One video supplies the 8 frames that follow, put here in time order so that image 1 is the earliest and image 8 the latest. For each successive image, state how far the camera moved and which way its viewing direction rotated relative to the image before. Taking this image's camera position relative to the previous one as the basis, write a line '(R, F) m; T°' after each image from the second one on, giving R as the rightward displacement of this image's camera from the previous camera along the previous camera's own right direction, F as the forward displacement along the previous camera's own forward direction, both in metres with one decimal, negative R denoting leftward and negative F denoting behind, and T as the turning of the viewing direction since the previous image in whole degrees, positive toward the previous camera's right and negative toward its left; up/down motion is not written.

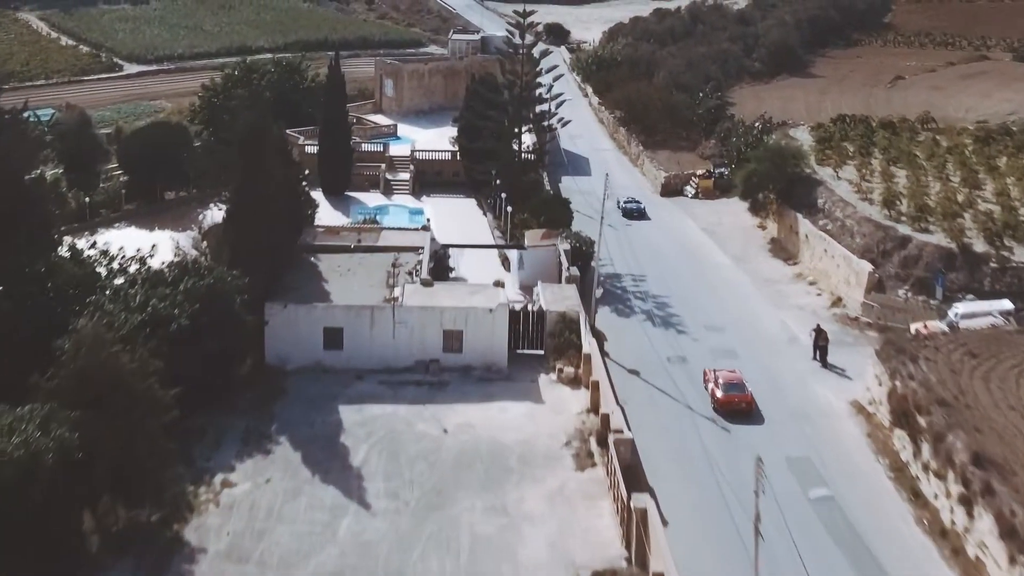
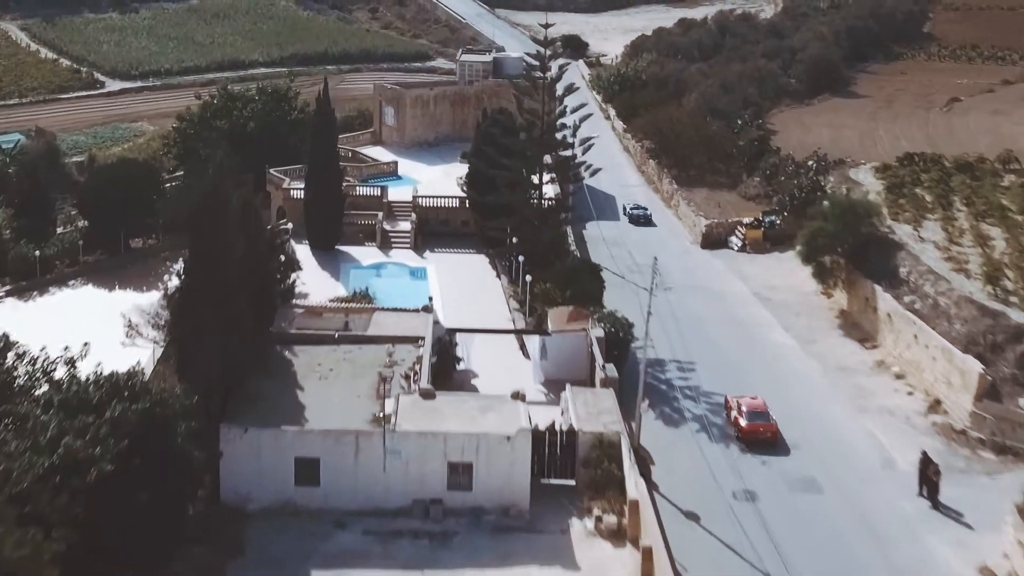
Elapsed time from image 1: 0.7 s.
(-0.2, +3.9) m; 0°
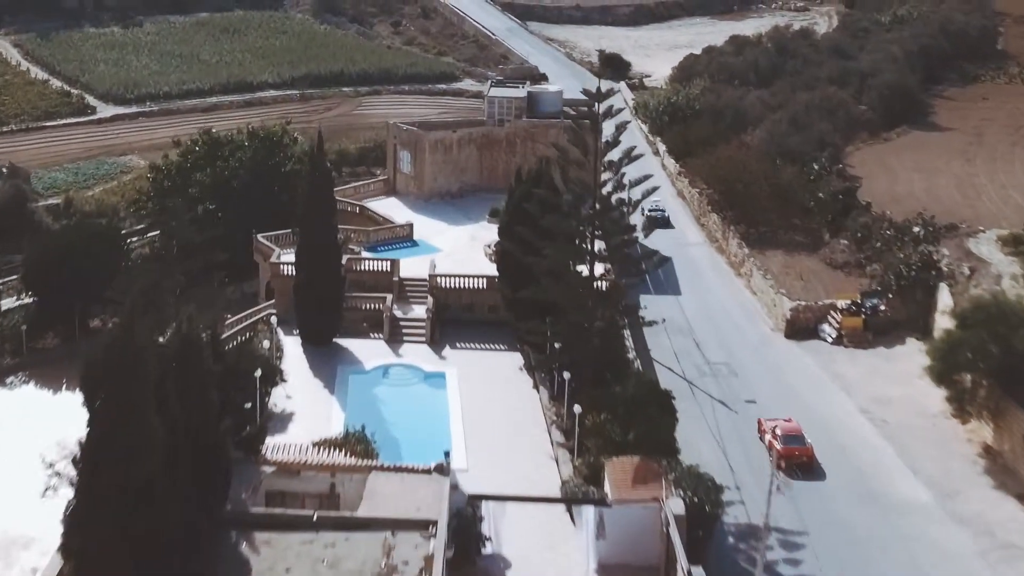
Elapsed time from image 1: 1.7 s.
(-0.2, +4.7) m; -1°
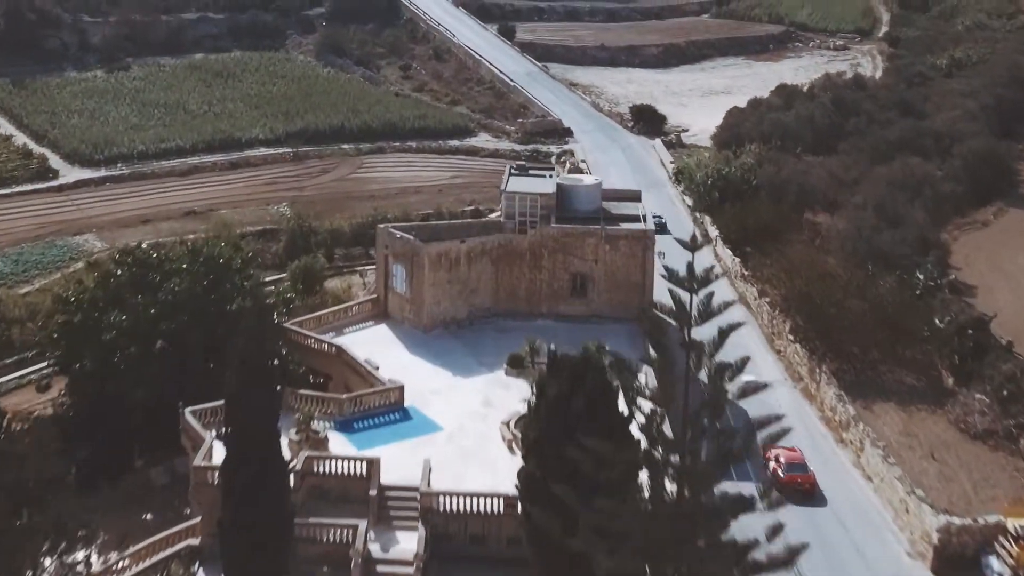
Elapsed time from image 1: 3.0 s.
(-0.2, +6.2) m; -1°
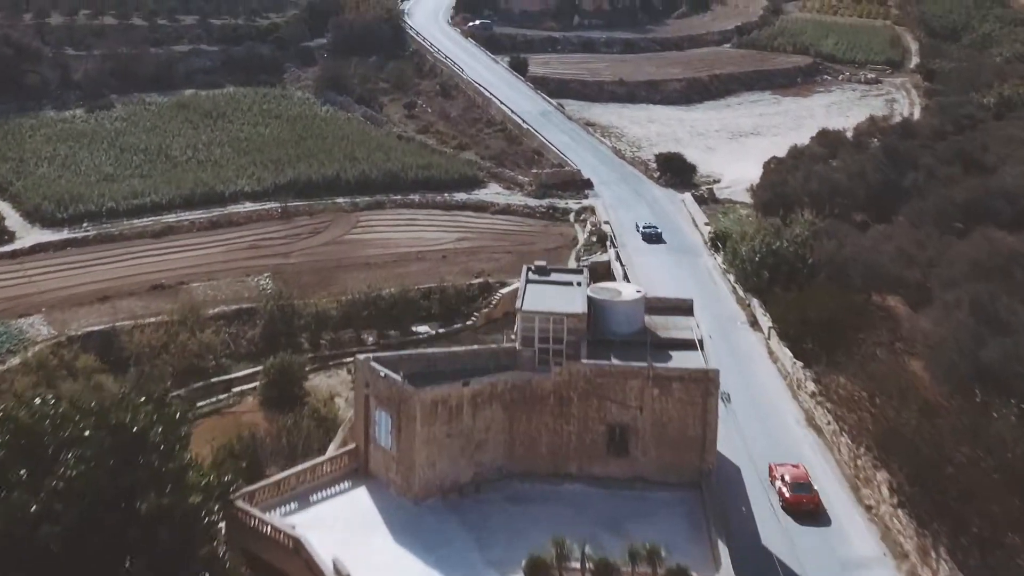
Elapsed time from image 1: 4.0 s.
(-0.1, +4.9) m; 0°
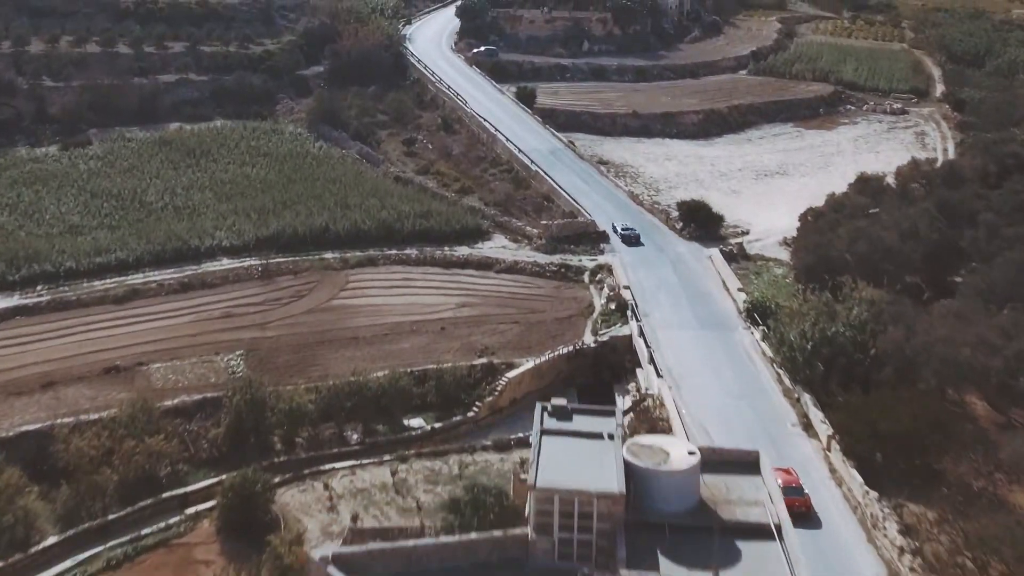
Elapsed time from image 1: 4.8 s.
(-0.1, +4.4) m; 0°
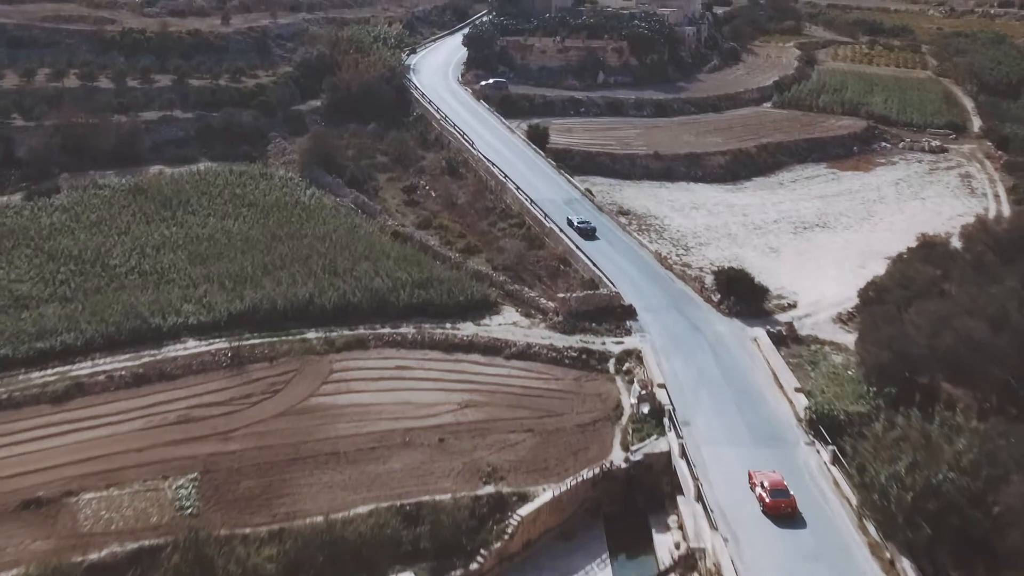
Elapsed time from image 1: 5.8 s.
(-0.1, +5.4) m; 0°
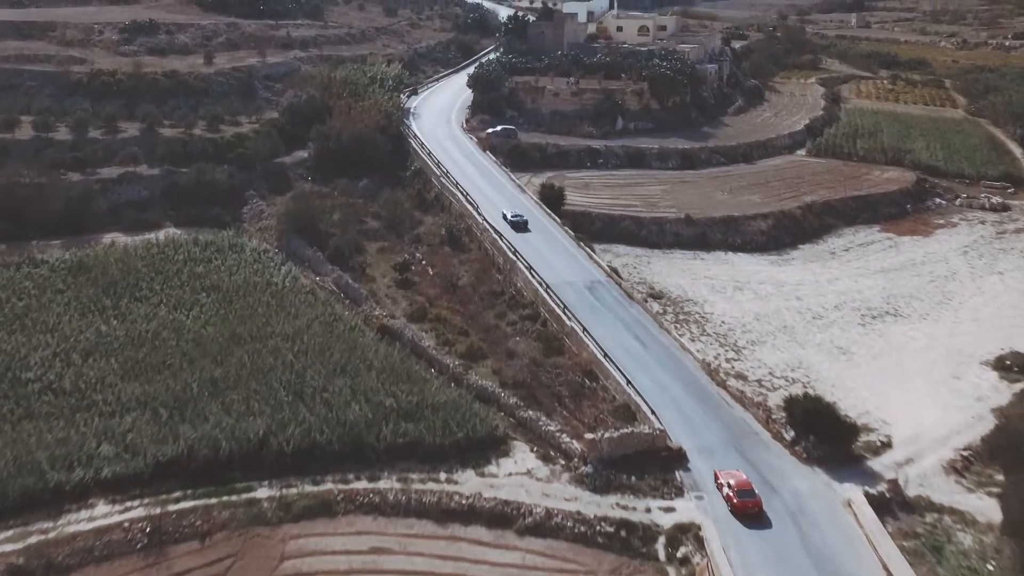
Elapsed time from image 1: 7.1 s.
(-0.2, +8.0) m; 0°
